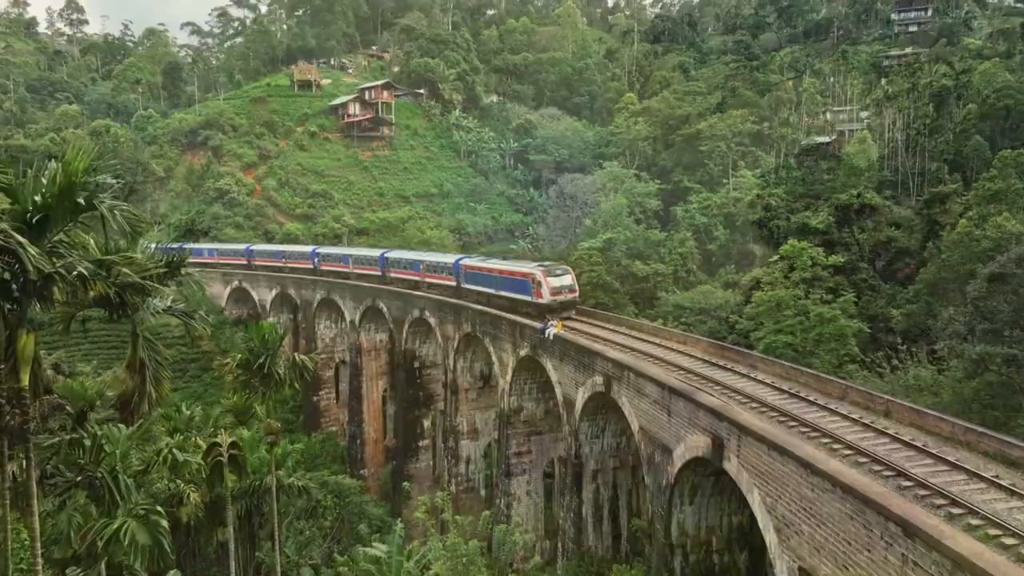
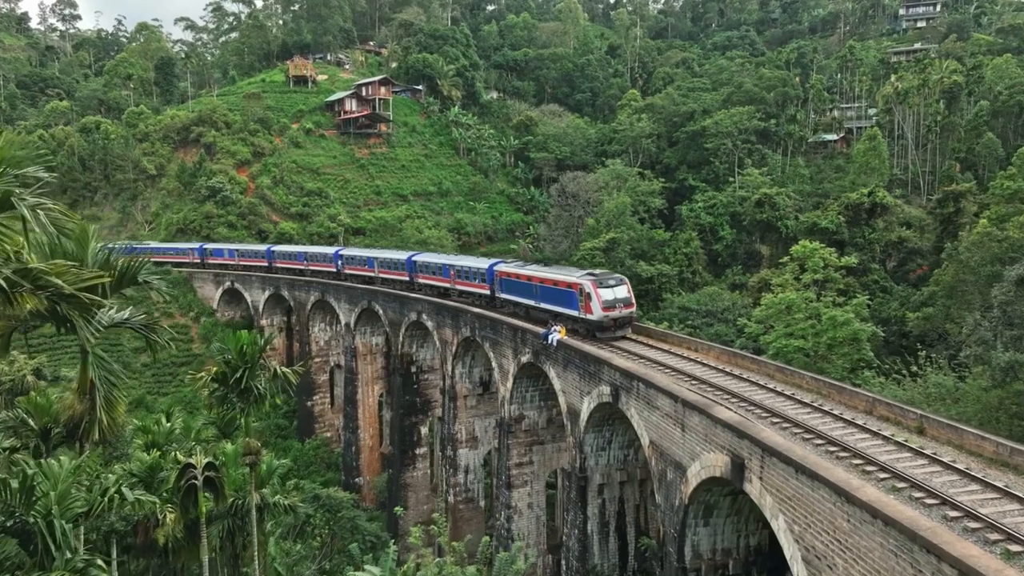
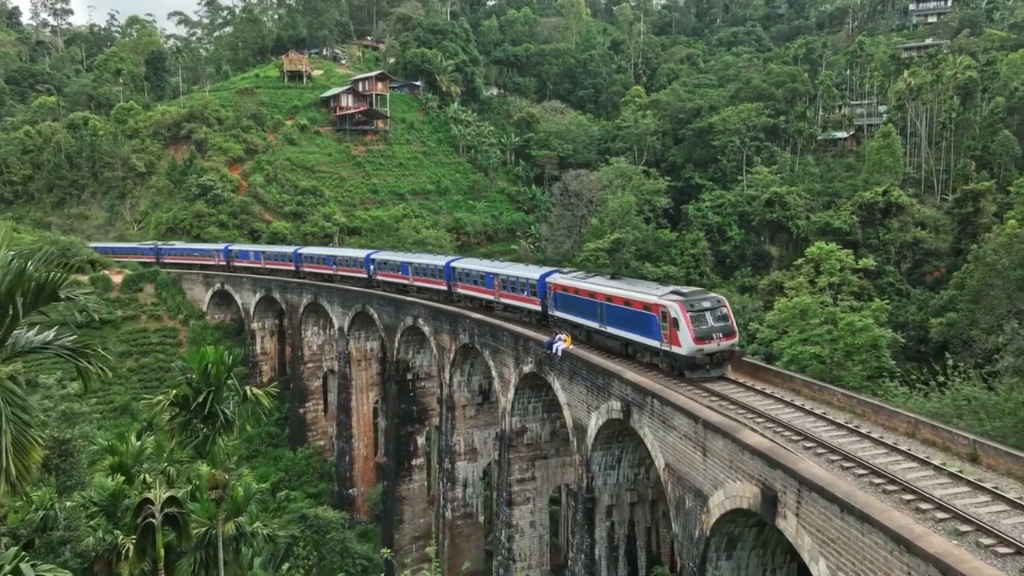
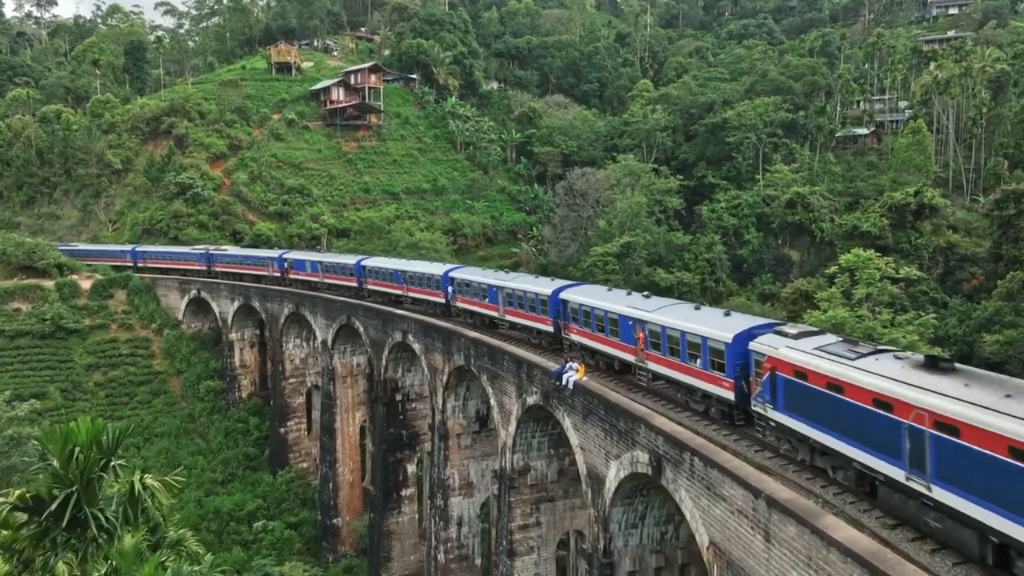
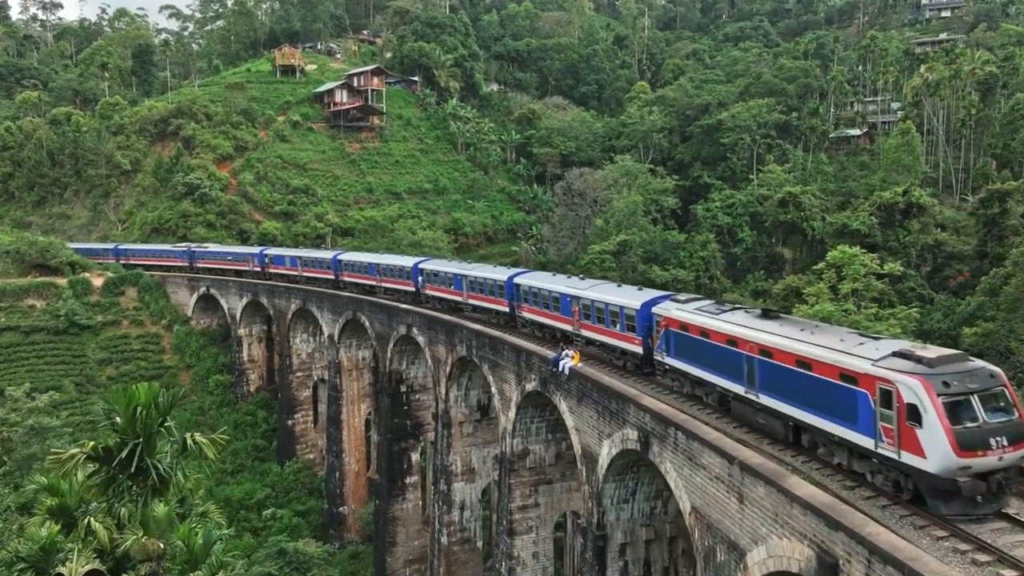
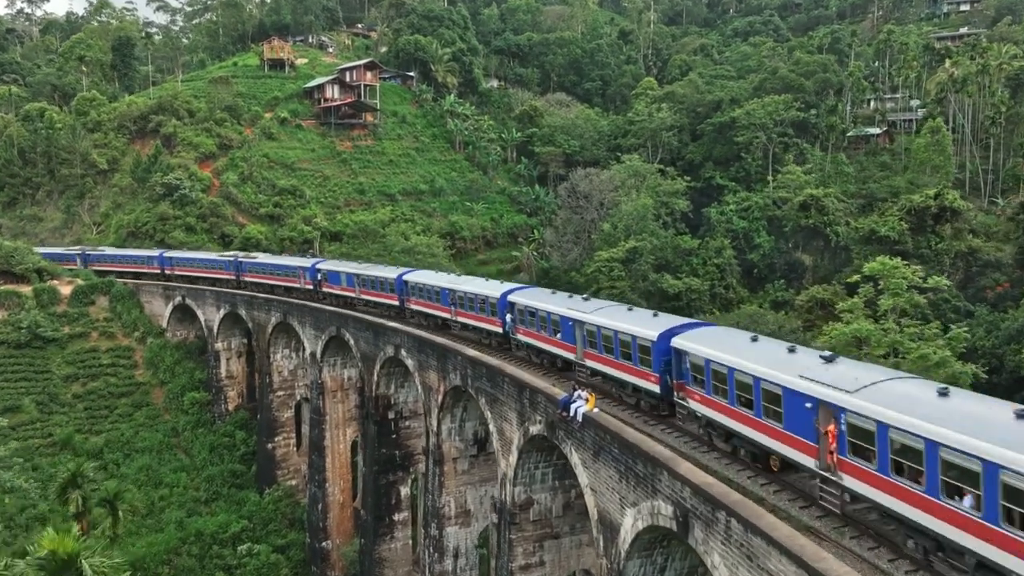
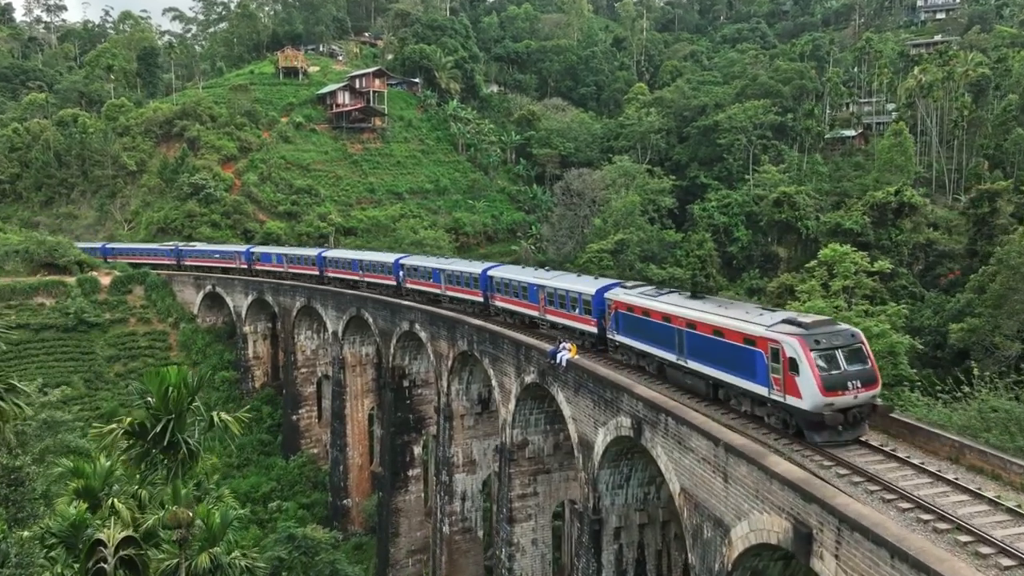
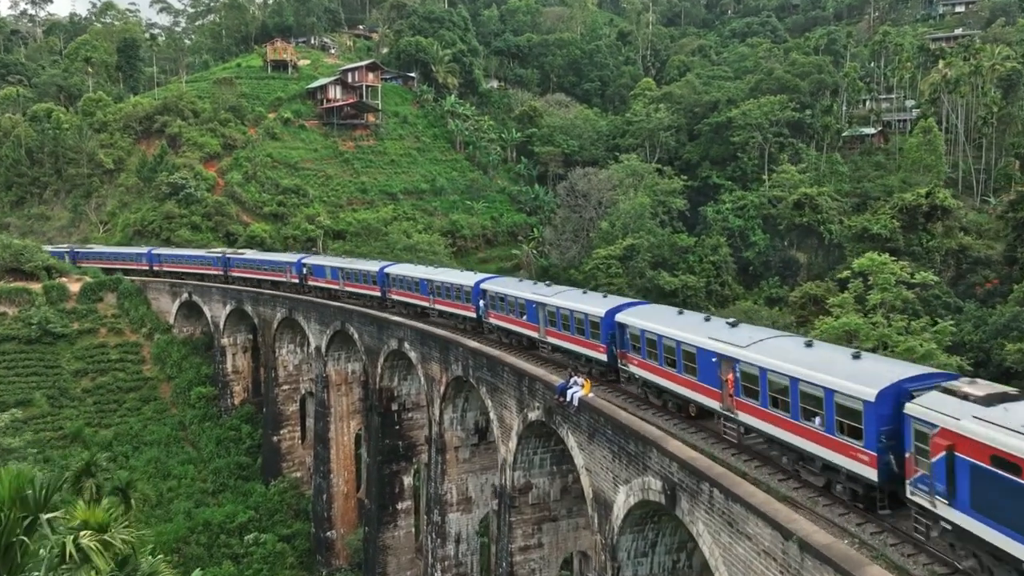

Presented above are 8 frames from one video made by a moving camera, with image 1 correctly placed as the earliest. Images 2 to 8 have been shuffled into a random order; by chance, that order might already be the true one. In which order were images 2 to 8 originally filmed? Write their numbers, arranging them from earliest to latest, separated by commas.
2, 3, 7, 5, 4, 8, 6
